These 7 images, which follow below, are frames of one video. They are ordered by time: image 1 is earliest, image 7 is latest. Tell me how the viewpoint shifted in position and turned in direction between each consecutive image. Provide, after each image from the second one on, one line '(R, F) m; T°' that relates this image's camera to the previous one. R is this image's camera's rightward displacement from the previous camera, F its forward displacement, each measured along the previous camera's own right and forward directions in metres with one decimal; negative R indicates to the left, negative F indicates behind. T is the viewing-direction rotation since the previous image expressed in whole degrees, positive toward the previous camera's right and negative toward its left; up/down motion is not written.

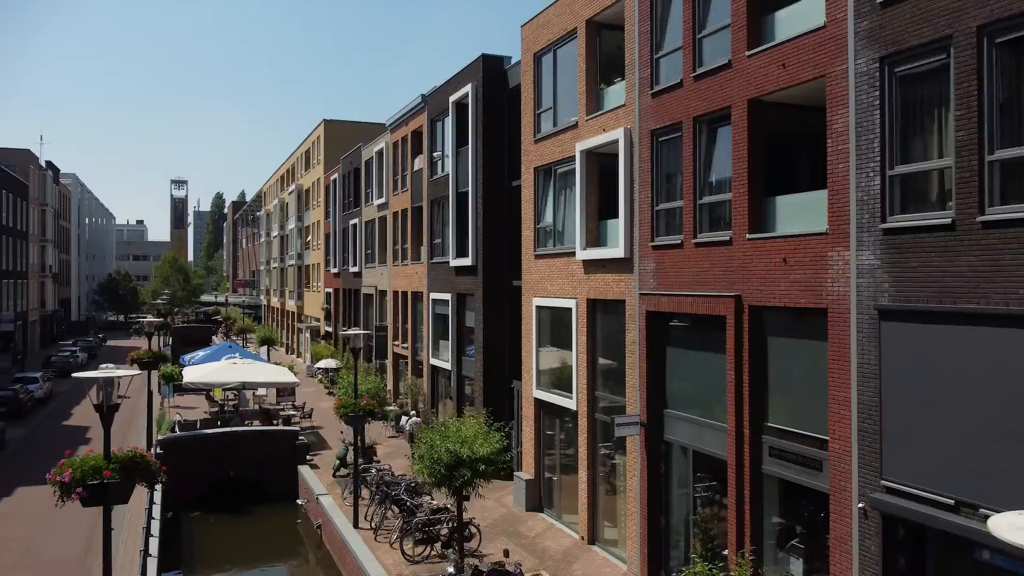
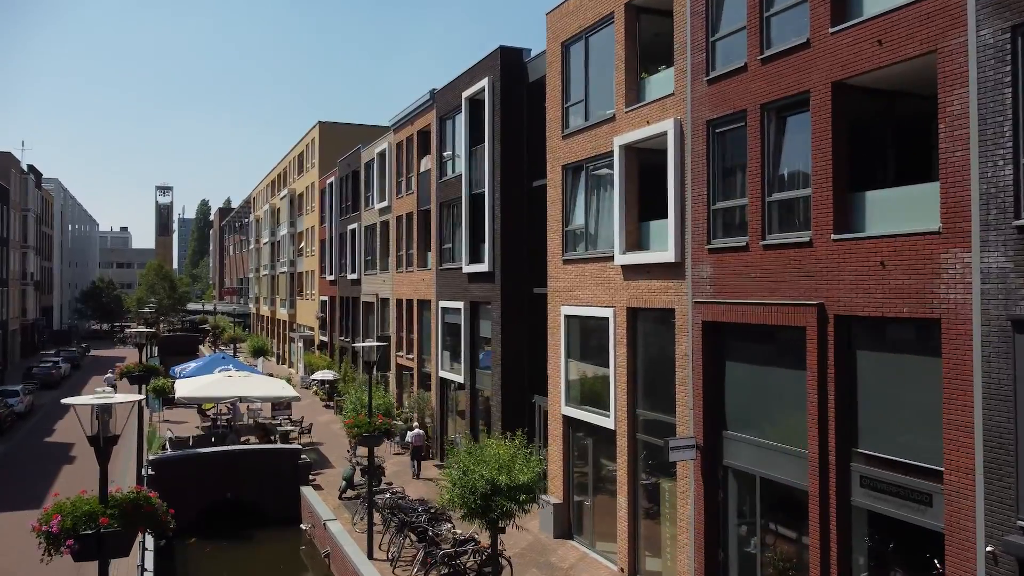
(-0.8, +1.4) m; +1°
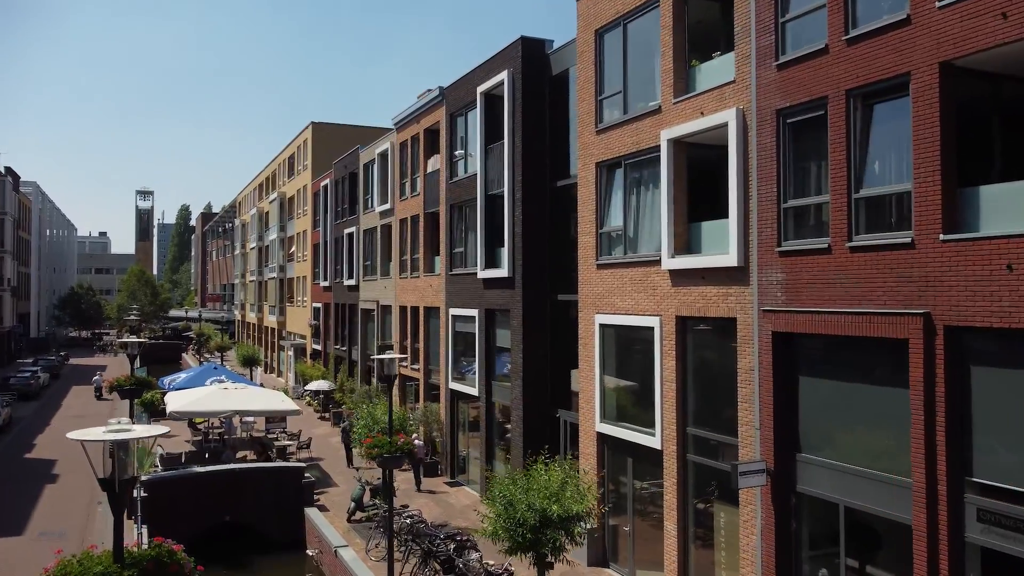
(-0.9, +1.3) m; +1°
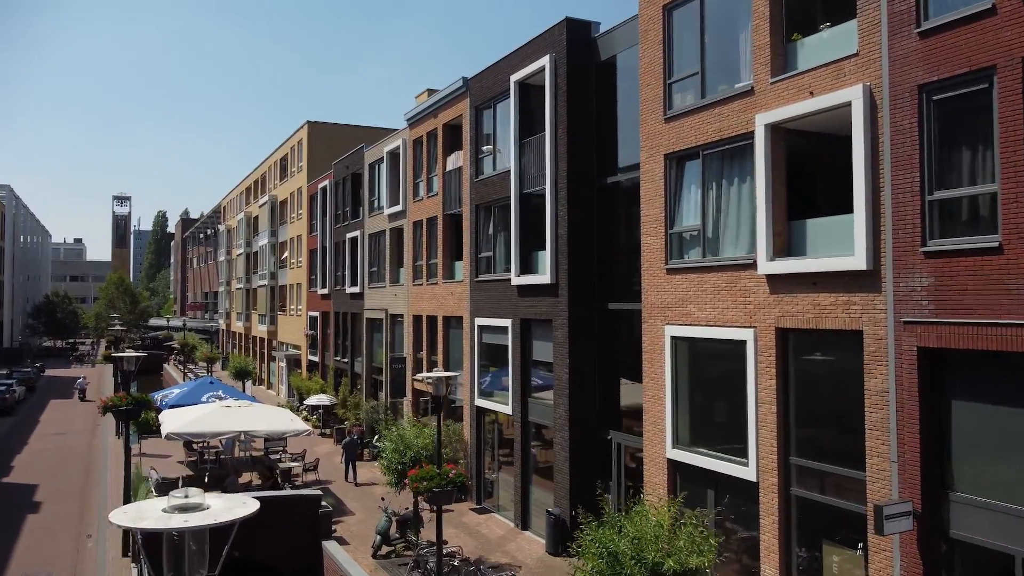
(-1.3, +1.9) m; +2°
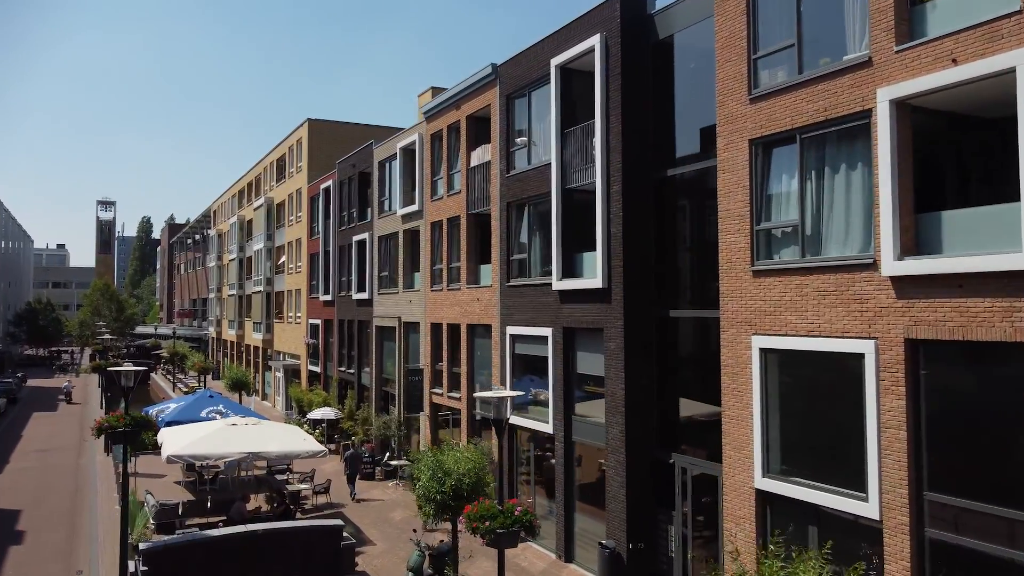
(-1.1, +1.8) m; +1°
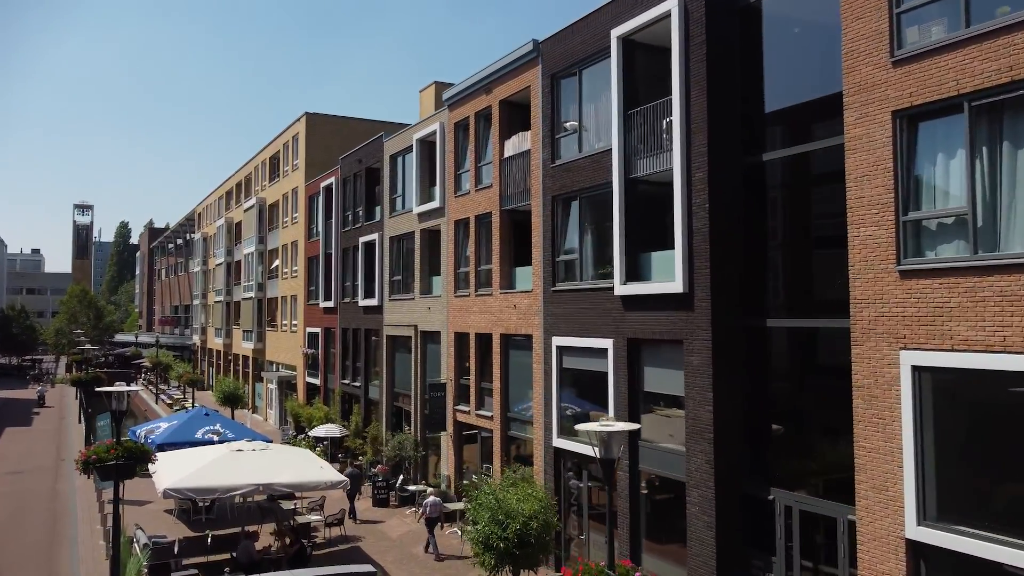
(-1.3, +2.3) m; +1°
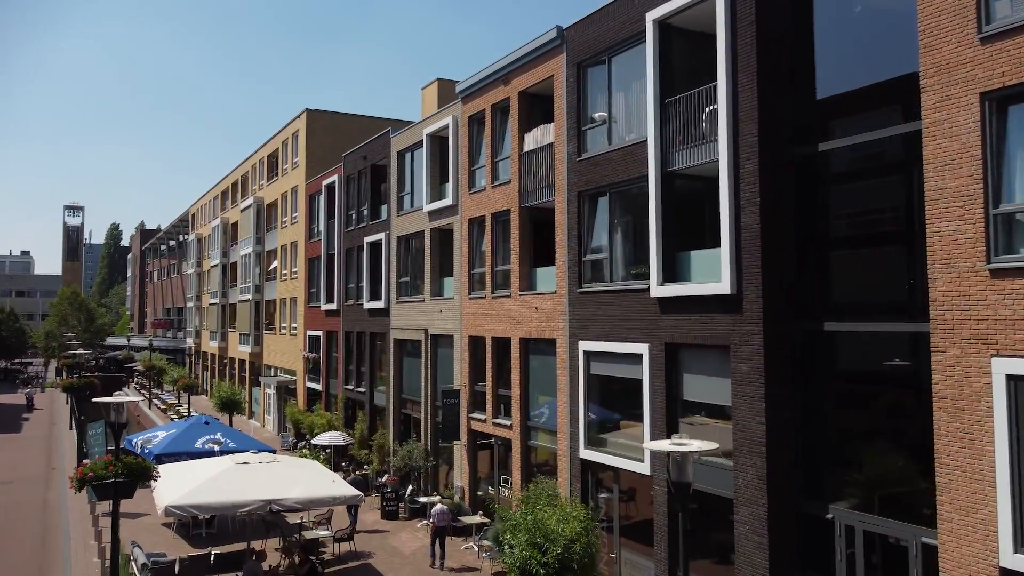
(-0.6, +1.0) m; +1°
